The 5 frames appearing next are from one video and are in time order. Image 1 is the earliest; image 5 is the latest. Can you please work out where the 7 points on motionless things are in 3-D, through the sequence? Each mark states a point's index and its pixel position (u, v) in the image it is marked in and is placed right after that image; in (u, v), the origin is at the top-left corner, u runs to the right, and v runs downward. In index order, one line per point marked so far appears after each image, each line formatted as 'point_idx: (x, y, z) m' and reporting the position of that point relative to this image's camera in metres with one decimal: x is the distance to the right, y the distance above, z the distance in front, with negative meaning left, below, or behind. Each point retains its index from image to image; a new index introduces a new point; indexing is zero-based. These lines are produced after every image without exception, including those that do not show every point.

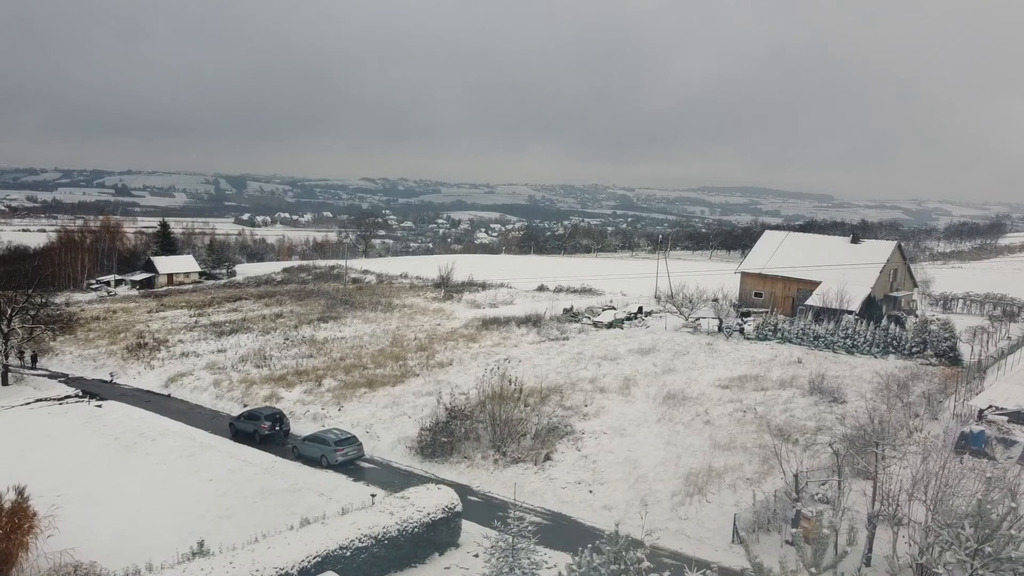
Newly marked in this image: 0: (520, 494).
0: (+0.1, -4.3, +12.2) m
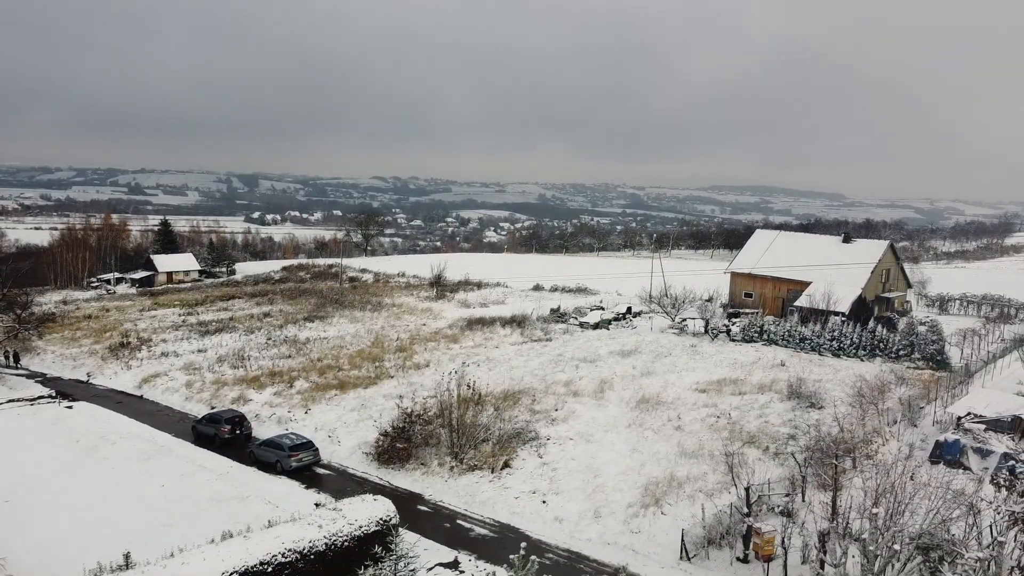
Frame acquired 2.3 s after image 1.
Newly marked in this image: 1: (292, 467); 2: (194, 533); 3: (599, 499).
0: (-0.9, -4.4, +11.8) m
1: (-5.2, -4.2, +13.7) m
2: (-6.2, -4.8, +11.3) m
3: (+1.8, -4.3, +11.7) m
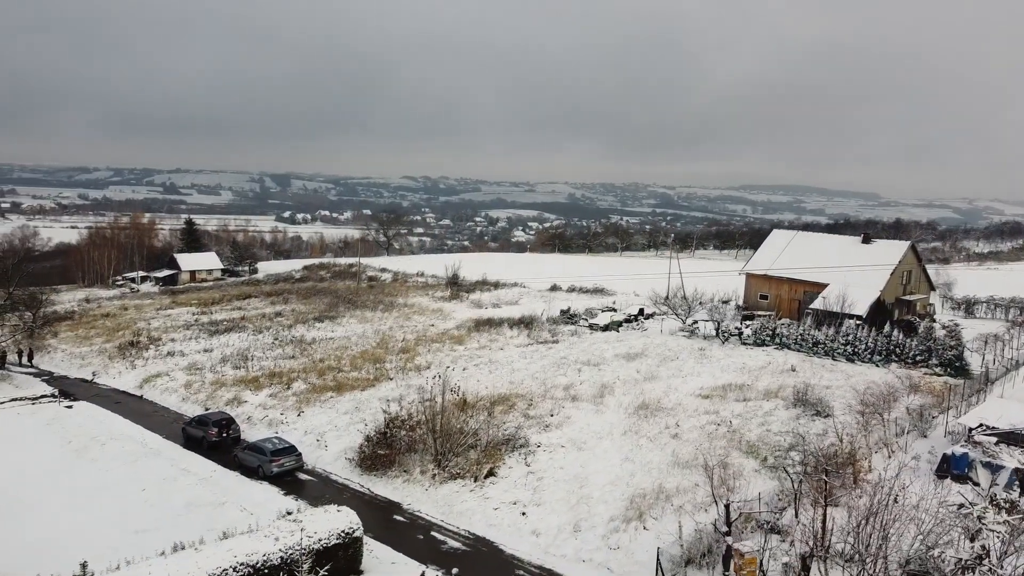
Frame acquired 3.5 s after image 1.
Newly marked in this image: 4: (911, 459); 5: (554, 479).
0: (-1.3, -4.5, +11.4) m
1: (-5.5, -4.3, +13.5) m
2: (-6.6, -4.8, +11.1) m
3: (+1.3, -4.3, +11.2) m
4: (+8.9, -3.8, +12.9) m
5: (+0.9, -4.3, +12.9) m
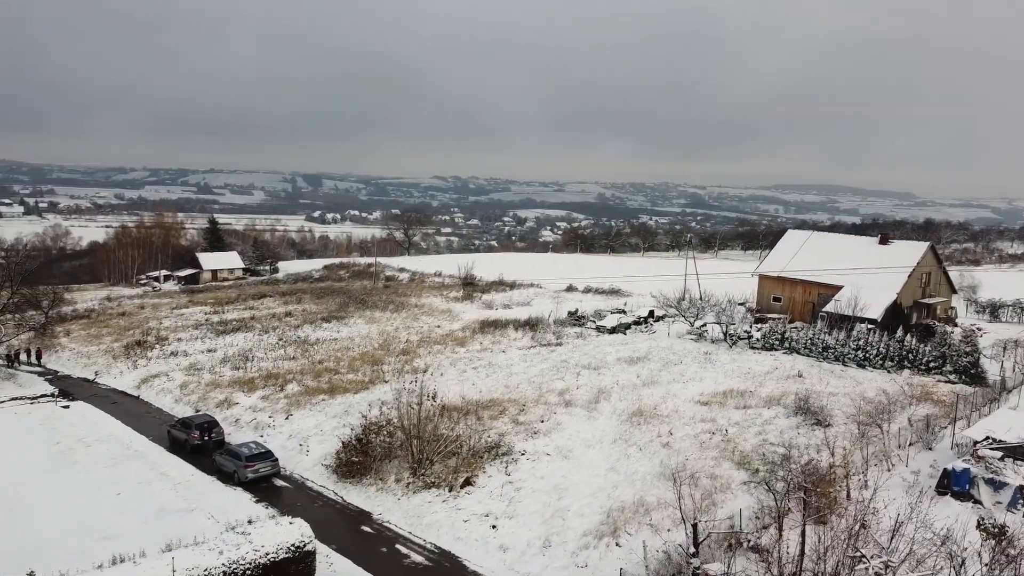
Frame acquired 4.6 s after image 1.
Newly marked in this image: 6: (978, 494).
0: (-1.8, -4.5, +11.0) m
1: (-6.0, -4.3, +13.2) m
2: (-7.2, -4.8, +10.9) m
3: (+0.8, -4.4, +10.8) m
4: (+8.4, -4.0, +12.2) m
5: (+0.4, -4.3, +12.5) m
6: (+8.7, -3.9, +10.8) m
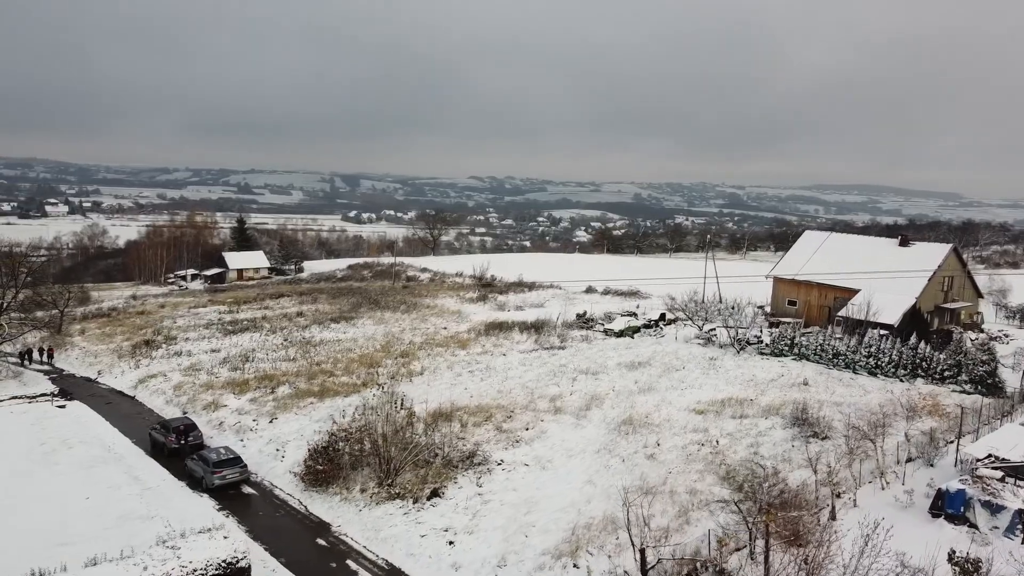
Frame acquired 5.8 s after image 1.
0: (-2.6, -4.6, +10.7) m
1: (-6.7, -4.4, +13.0) m
2: (-7.9, -4.9, +10.7) m
3: (0.0, -4.5, +10.3) m
4: (+7.7, -4.1, +11.5) m
5: (-0.2, -4.5, +12.0) m
6: (+8.0, -4.0, +10.0) m
